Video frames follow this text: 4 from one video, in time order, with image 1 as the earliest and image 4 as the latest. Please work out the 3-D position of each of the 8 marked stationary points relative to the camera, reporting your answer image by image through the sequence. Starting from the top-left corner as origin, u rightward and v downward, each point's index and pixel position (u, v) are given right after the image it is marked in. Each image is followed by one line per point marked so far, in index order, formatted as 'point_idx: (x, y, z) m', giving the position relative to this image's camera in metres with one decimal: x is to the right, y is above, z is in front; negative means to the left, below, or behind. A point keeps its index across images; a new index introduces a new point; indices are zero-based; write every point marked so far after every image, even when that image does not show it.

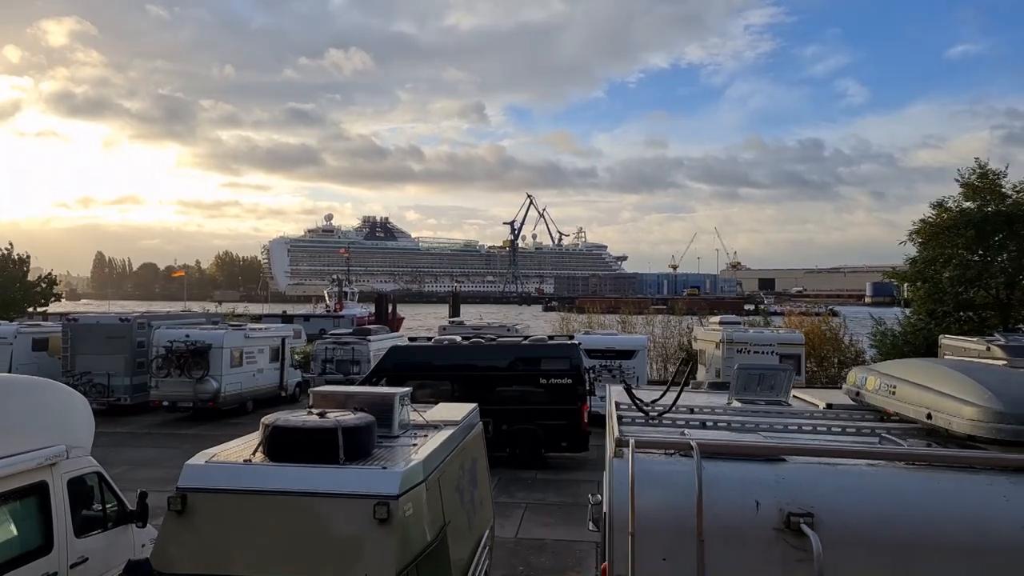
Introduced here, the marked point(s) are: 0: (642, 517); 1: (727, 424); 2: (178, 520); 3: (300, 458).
0: (+0.4, -0.7, +2.3) m
1: (+1.0, -0.6, +3.3) m
2: (-1.7, -1.2, +3.8) m
3: (-1.1, -0.9, +4.0) m
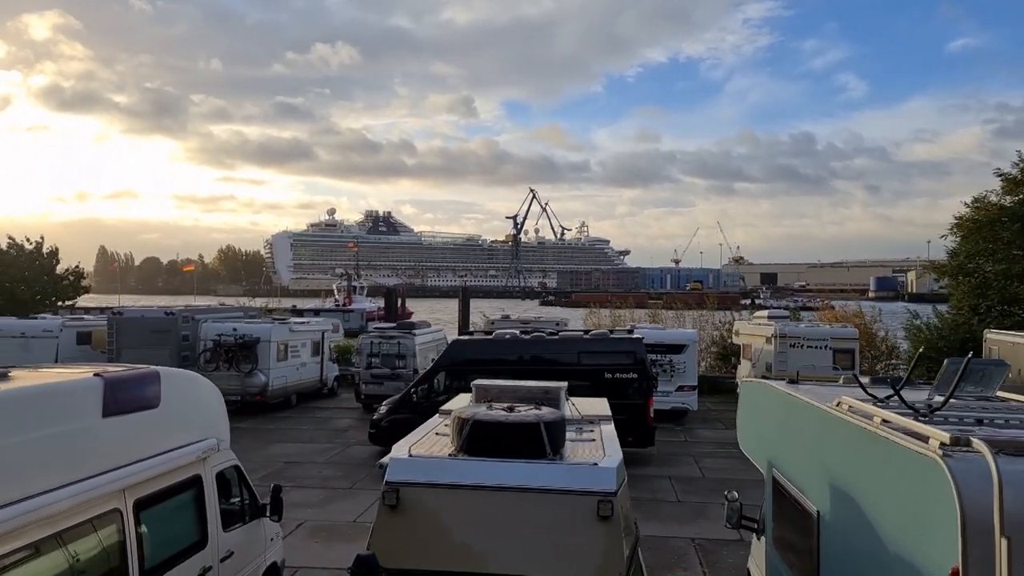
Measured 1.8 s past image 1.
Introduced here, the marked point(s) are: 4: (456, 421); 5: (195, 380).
0: (+1.5, -0.7, +2.2) m
1: (+2.0, -0.6, +3.2) m
2: (-0.6, -1.1, +3.8) m
3: (0.0, -0.9, +4.0) m
4: (-0.3, -0.7, +4.2) m
5: (-2.3, -0.7, +5.5) m
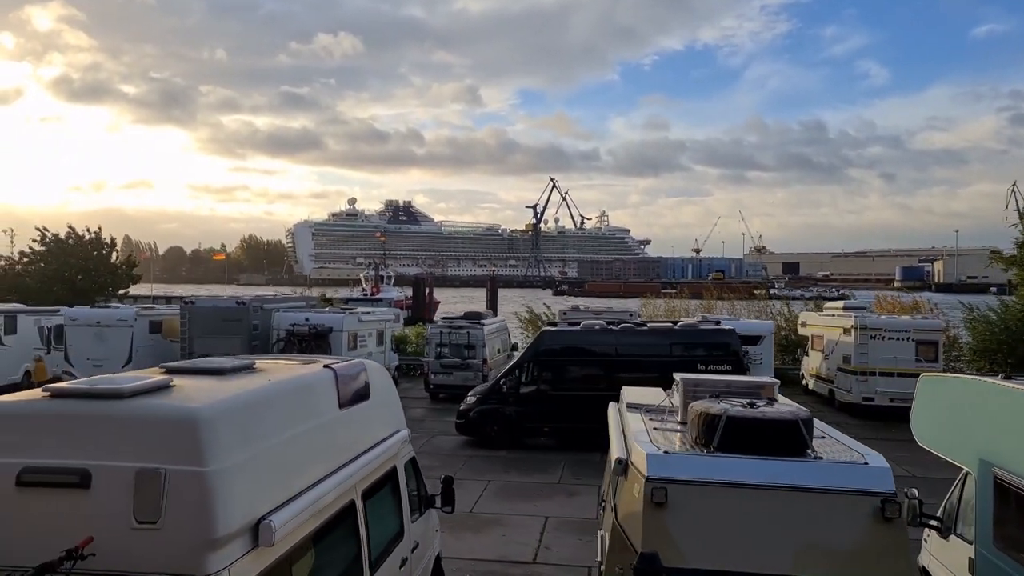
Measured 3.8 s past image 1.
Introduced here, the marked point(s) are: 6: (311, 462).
0: (+2.8, -0.7, +2.1) m
1: (+3.3, -0.5, +3.0) m
2: (+0.7, -1.1, +3.7) m
3: (+1.3, -0.9, +3.9) m
4: (+1.0, -0.7, +4.1) m
5: (-0.9, -0.6, +5.5) m
6: (-1.1, -0.9, +3.8) m
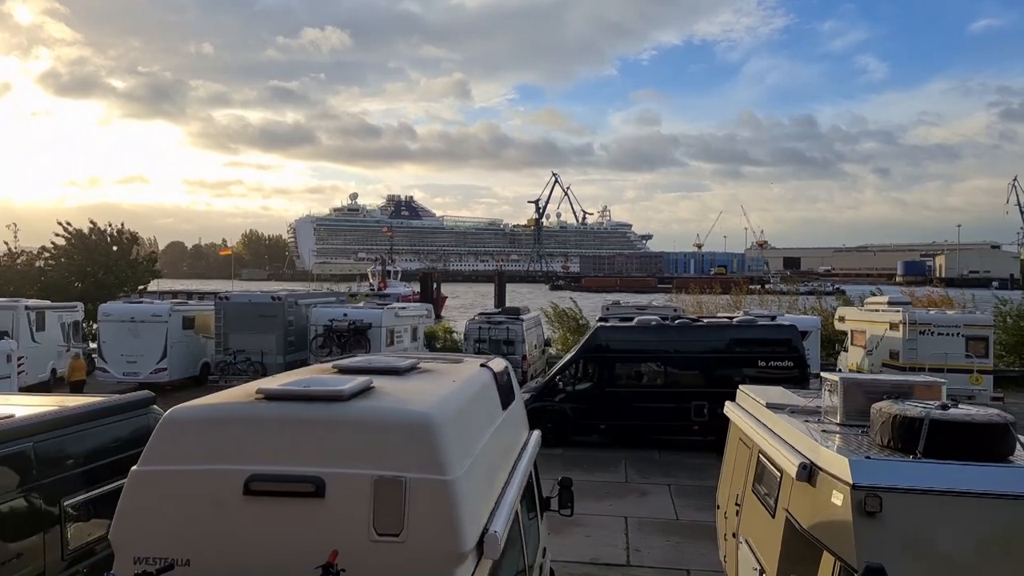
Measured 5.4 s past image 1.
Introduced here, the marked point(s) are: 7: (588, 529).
0: (+3.7, -0.7, +1.8) m
1: (+4.3, -0.5, +2.8) m
2: (+1.7, -1.1, +3.5) m
3: (+2.2, -0.8, +3.7) m
4: (+2.0, -0.7, +3.9) m
5: (0.0, -0.6, +5.3) m
6: (-0.1, -0.9, +3.6) m
7: (+0.9, -2.9, +9.0) m
